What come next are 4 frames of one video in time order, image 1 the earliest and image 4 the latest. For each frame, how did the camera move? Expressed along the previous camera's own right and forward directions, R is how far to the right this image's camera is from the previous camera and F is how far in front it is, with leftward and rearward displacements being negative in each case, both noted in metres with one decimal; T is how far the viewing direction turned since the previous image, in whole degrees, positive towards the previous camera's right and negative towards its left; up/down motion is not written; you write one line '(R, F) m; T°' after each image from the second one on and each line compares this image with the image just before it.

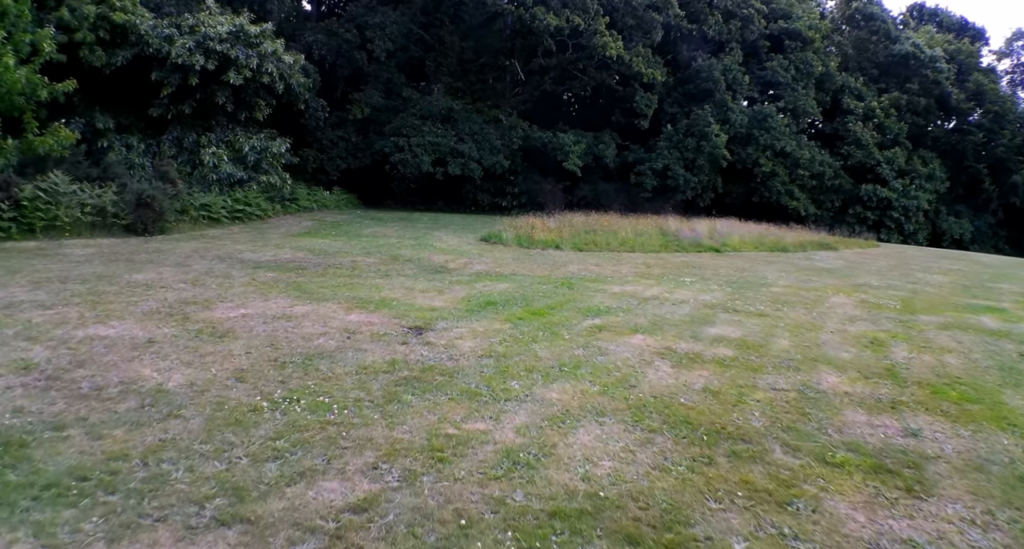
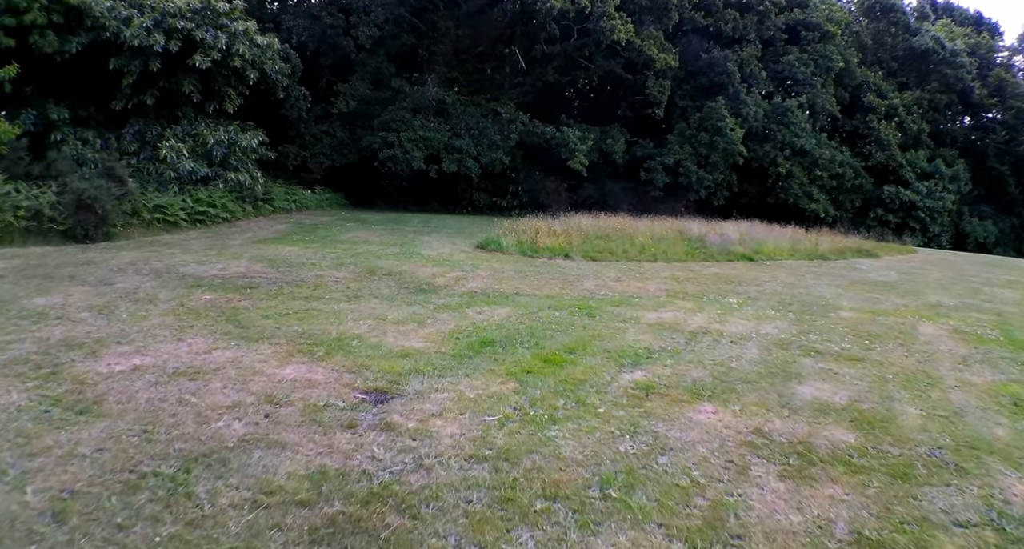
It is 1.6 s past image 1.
(0.0, +1.7) m; 0°
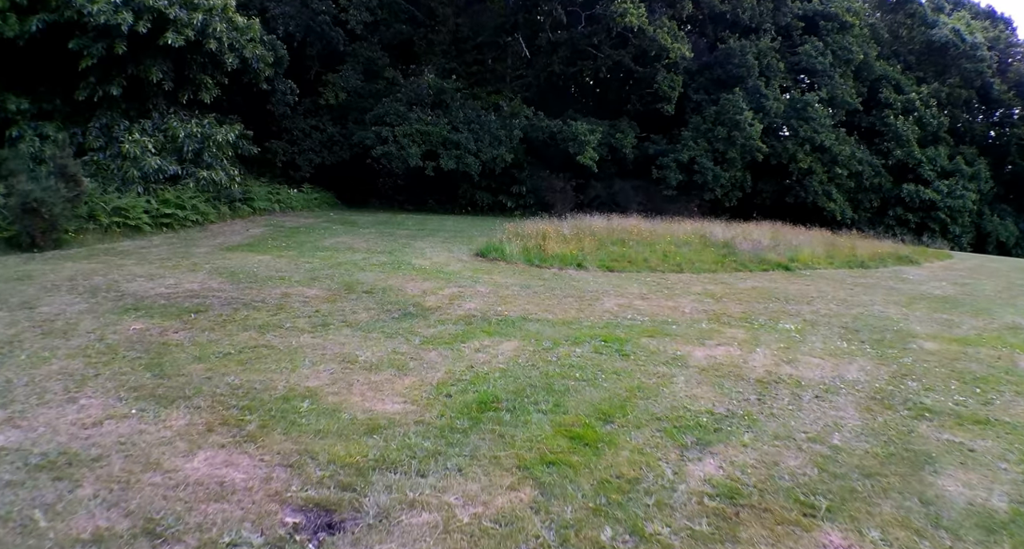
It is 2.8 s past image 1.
(-0.1, +1.3) m; 0°
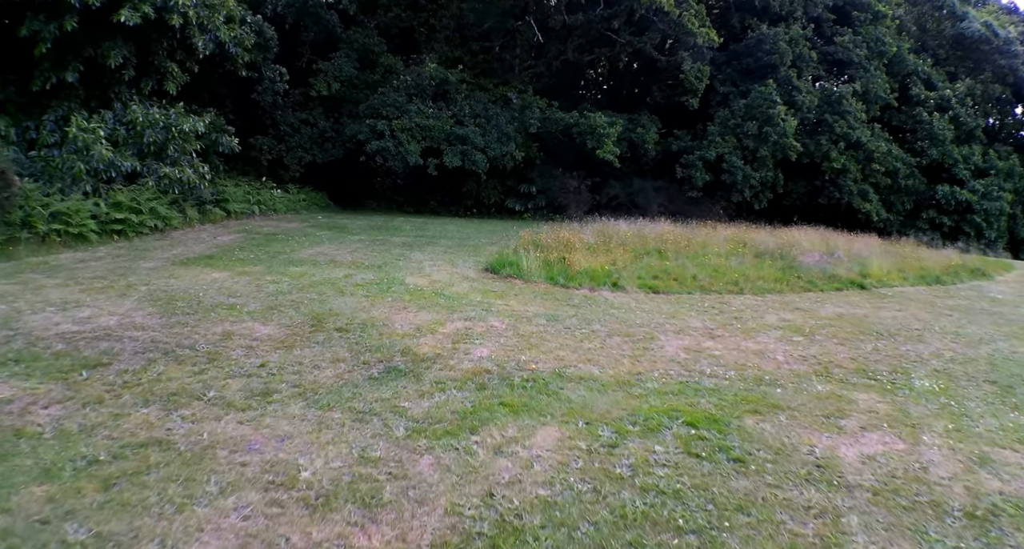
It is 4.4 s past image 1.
(-0.2, +1.6) m; 0°
